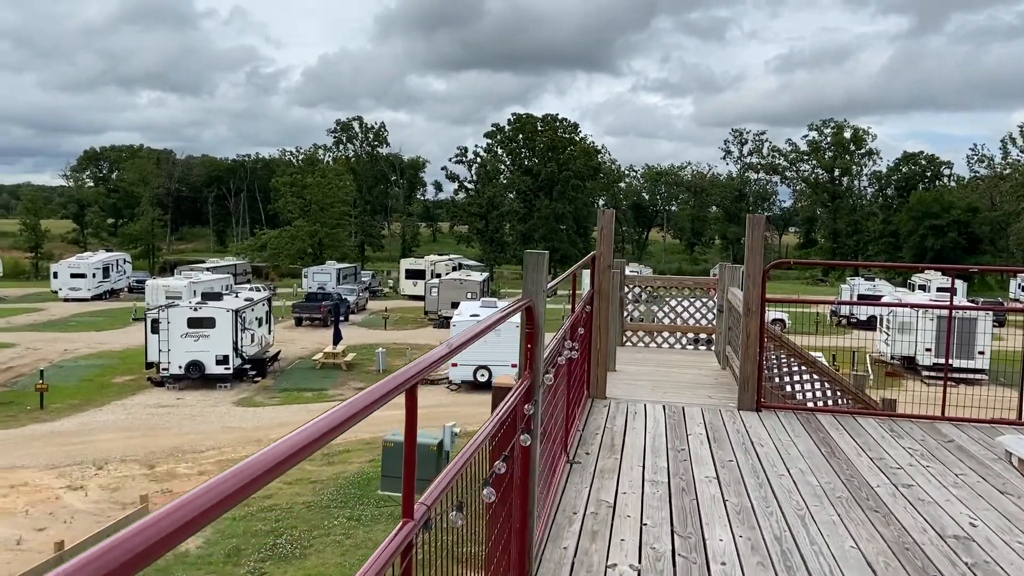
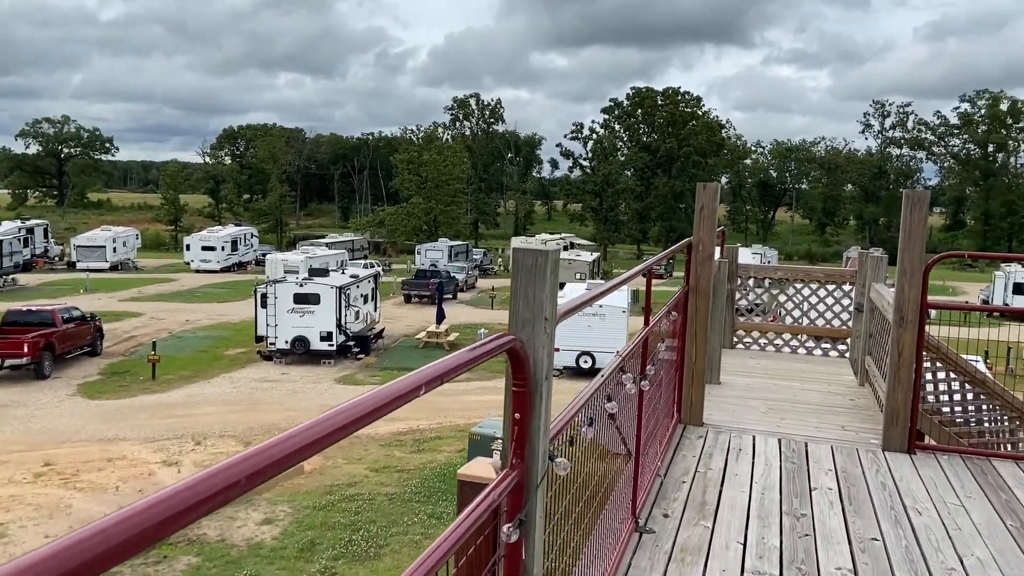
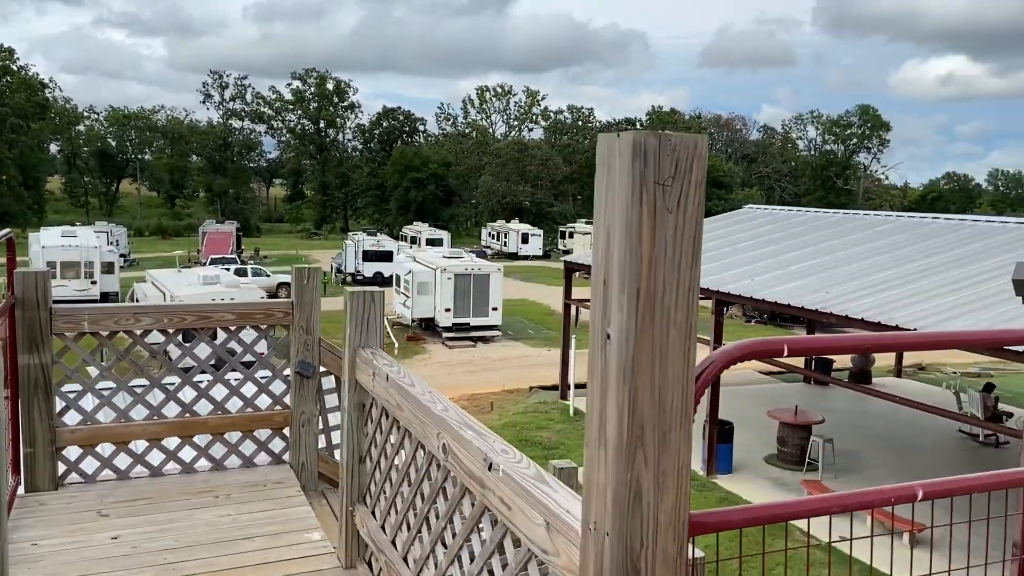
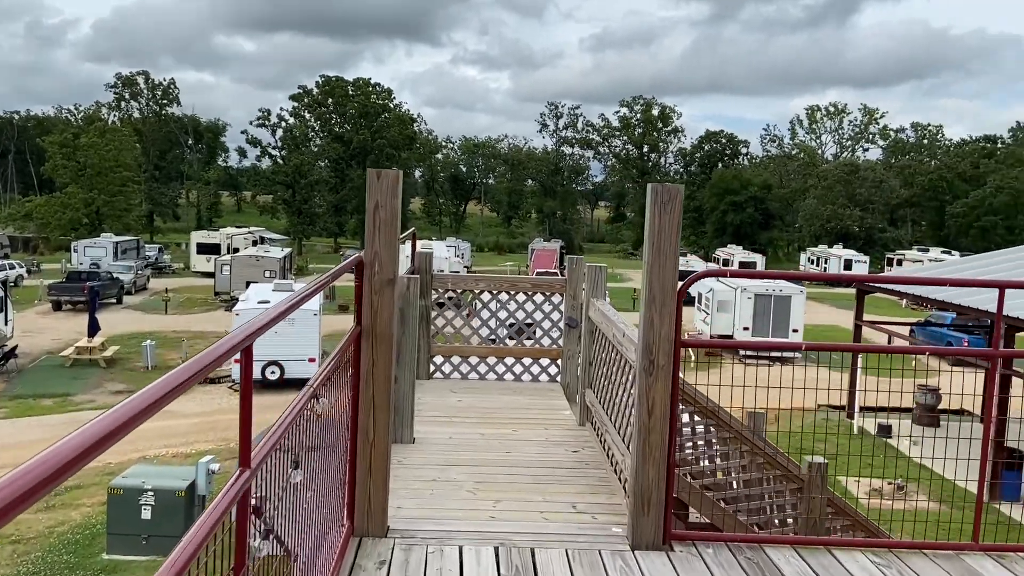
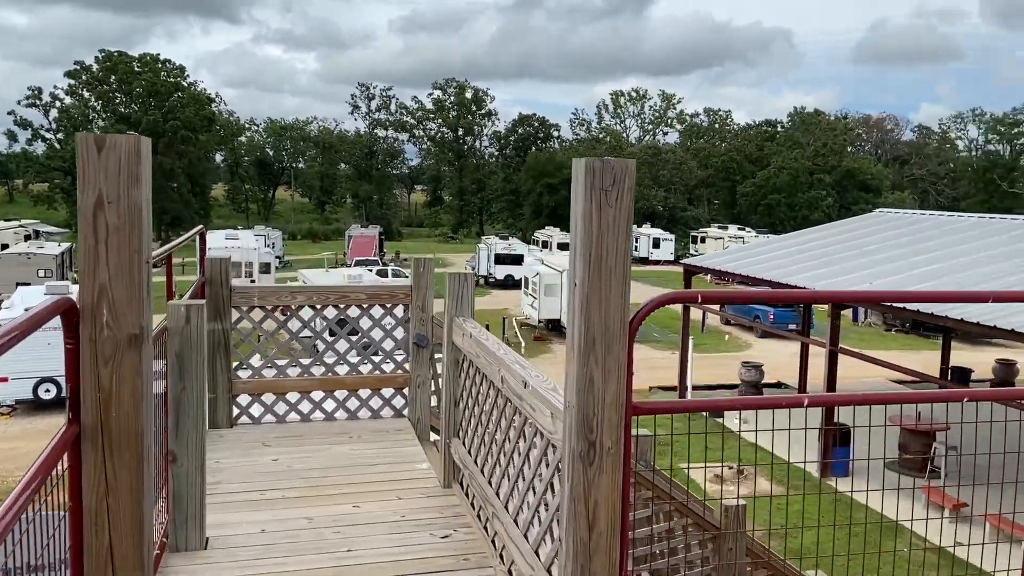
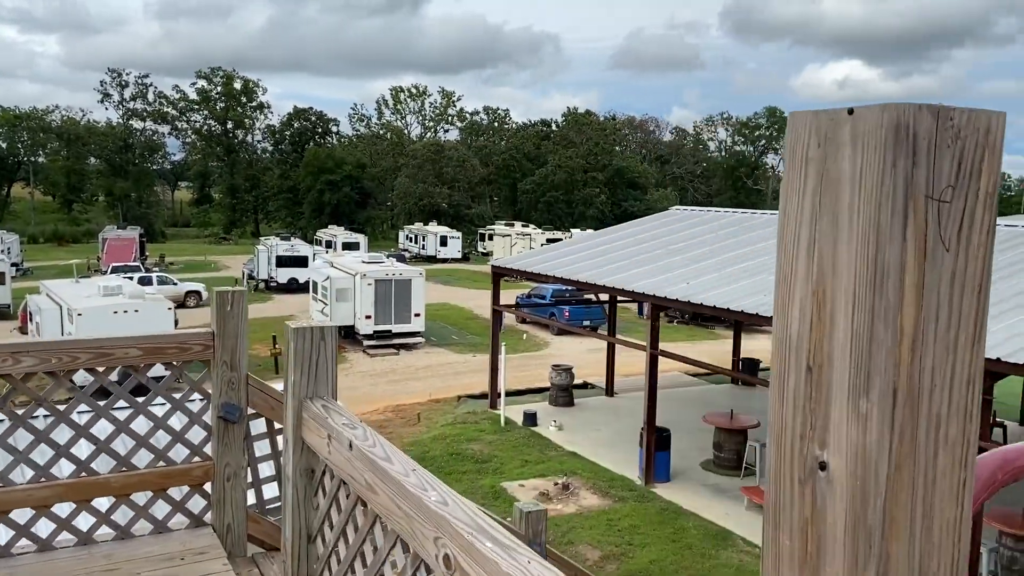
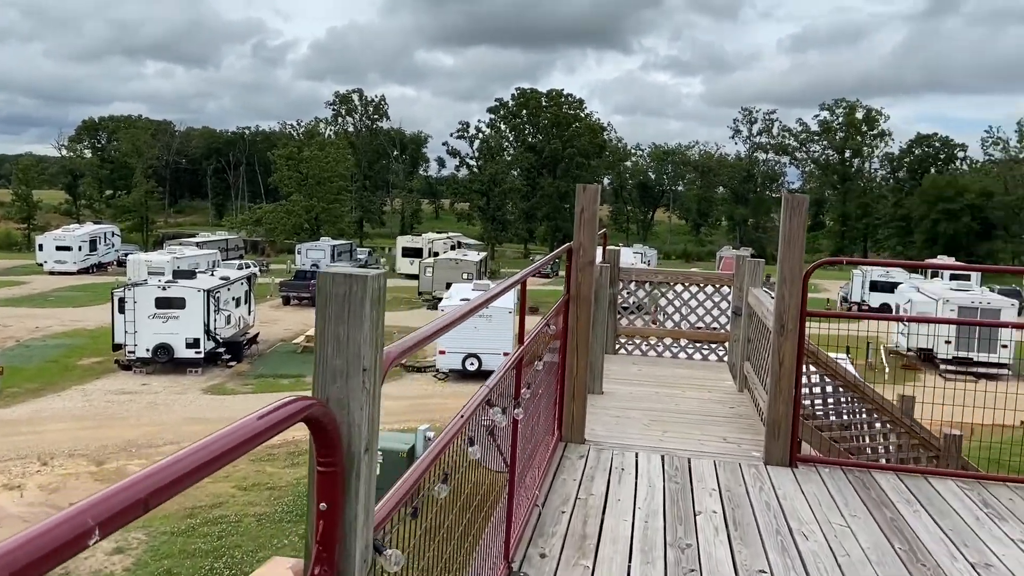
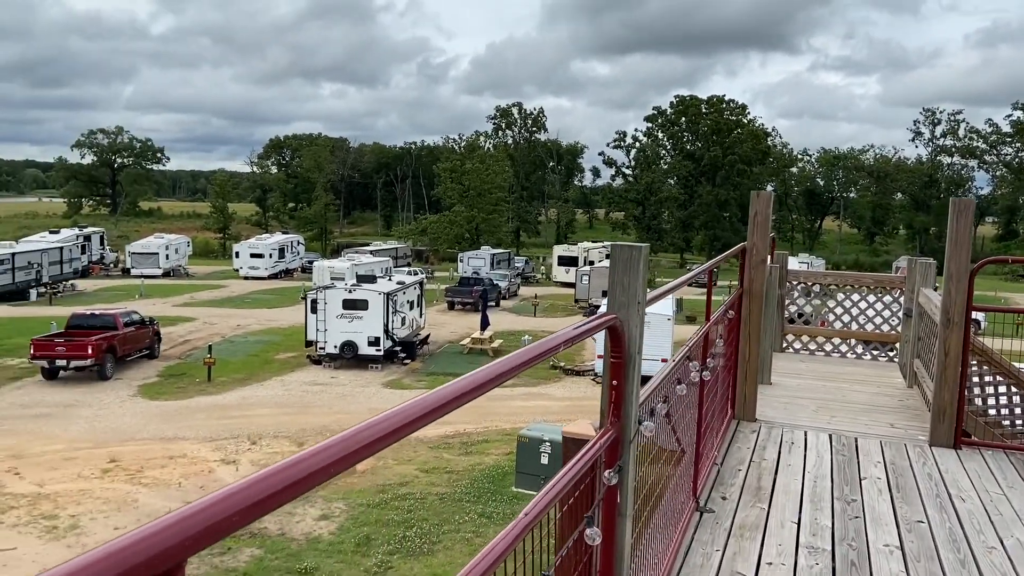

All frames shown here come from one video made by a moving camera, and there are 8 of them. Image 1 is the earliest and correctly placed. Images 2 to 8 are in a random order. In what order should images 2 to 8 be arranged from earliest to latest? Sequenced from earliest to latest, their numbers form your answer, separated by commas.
8, 2, 7, 4, 5, 3, 6
